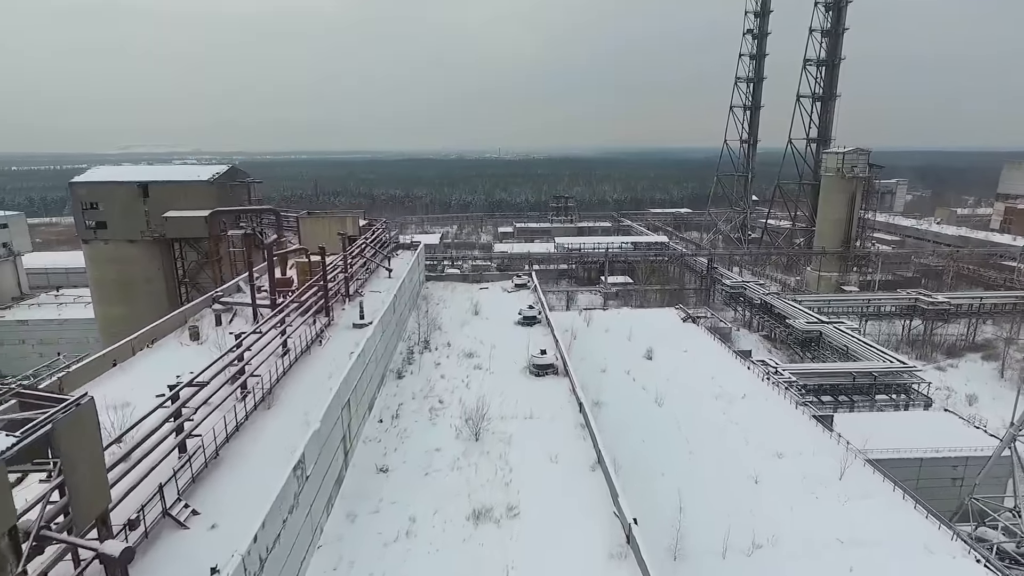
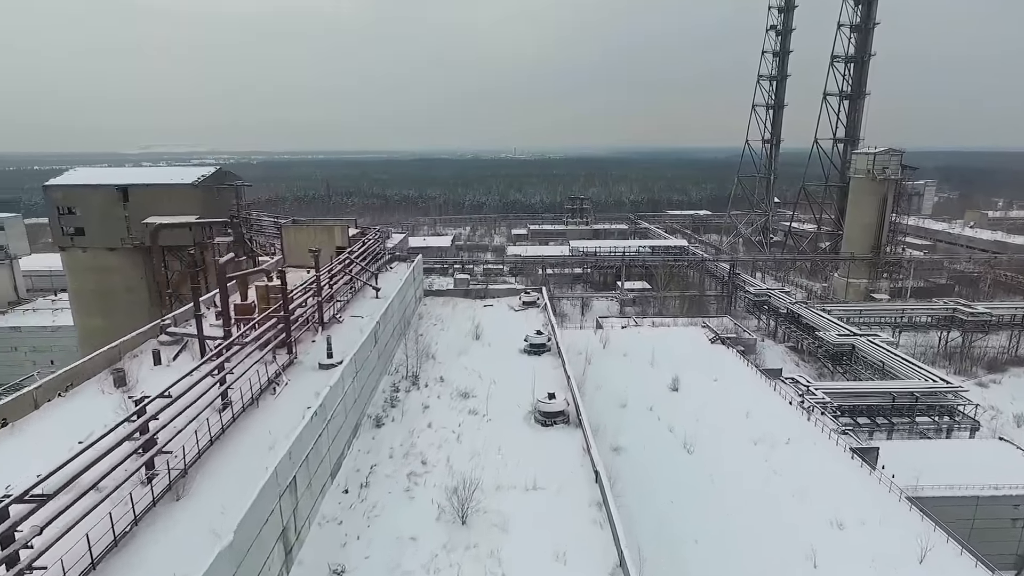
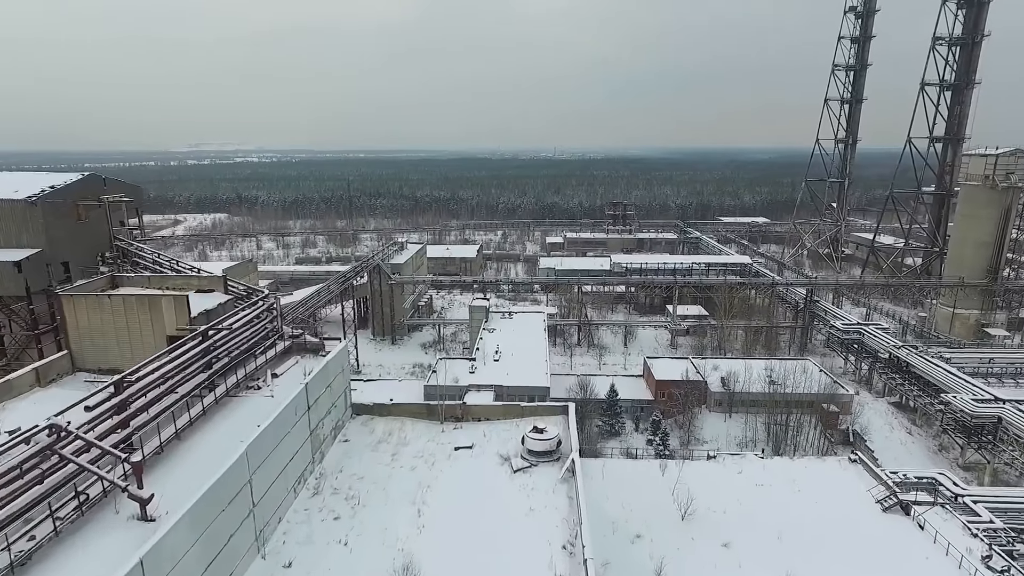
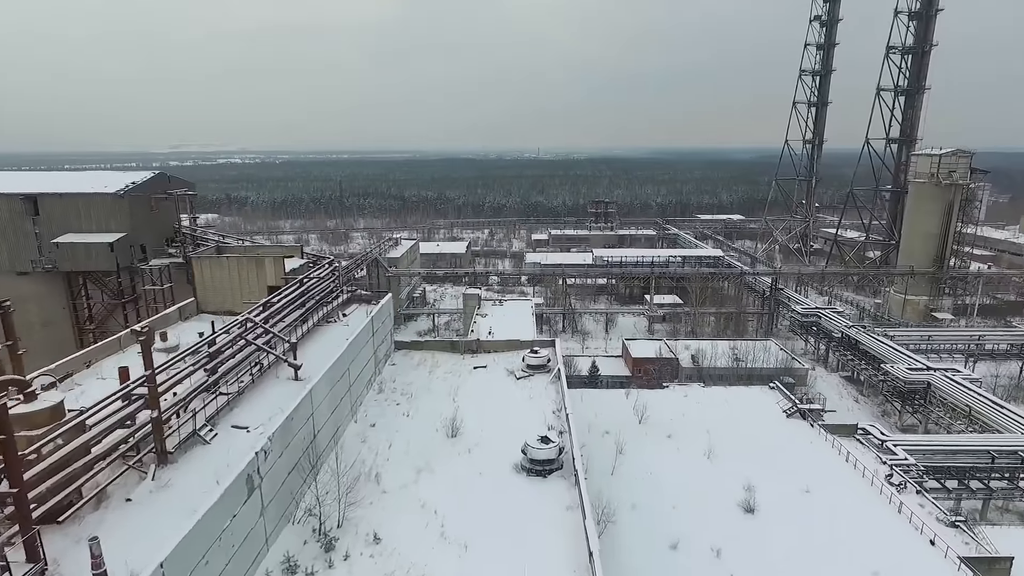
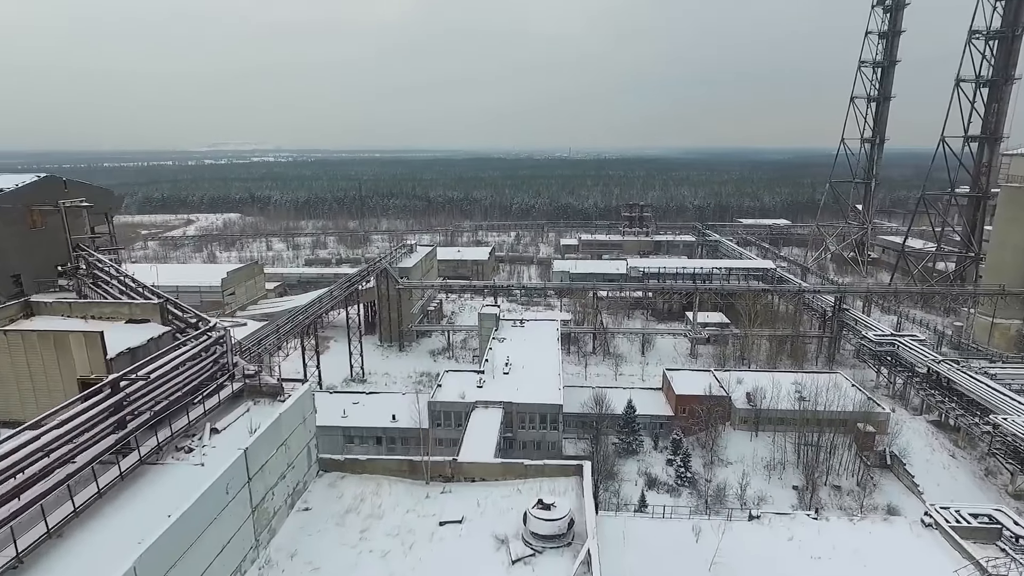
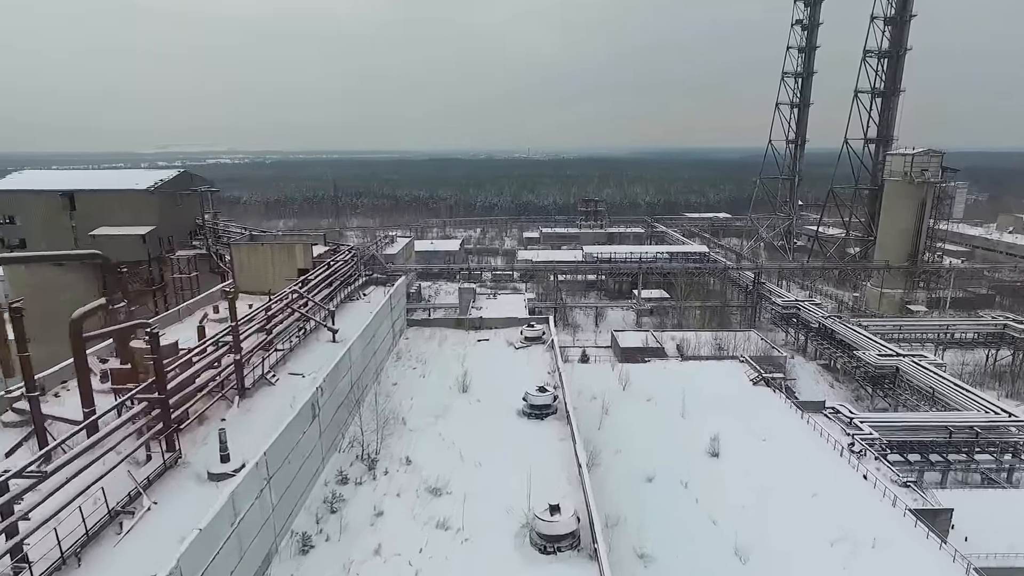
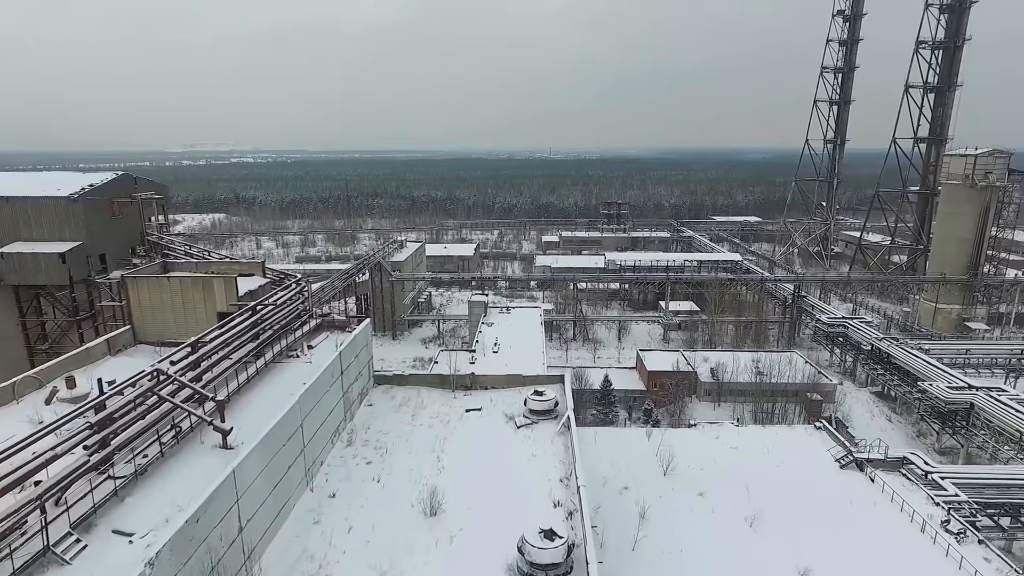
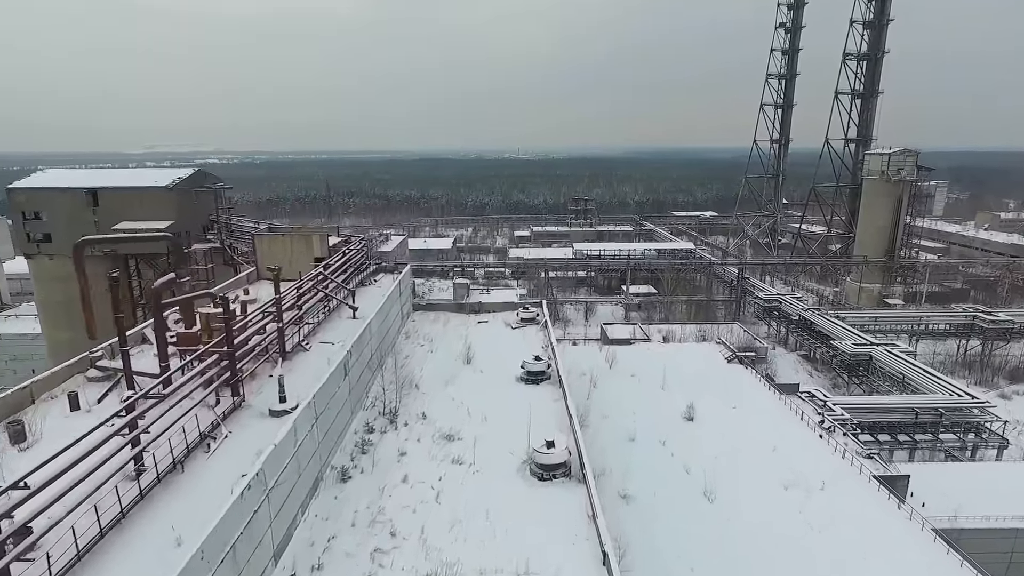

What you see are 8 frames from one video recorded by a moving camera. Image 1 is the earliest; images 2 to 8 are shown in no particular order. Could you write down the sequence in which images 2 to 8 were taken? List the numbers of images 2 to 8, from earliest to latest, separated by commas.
2, 8, 6, 4, 7, 3, 5
